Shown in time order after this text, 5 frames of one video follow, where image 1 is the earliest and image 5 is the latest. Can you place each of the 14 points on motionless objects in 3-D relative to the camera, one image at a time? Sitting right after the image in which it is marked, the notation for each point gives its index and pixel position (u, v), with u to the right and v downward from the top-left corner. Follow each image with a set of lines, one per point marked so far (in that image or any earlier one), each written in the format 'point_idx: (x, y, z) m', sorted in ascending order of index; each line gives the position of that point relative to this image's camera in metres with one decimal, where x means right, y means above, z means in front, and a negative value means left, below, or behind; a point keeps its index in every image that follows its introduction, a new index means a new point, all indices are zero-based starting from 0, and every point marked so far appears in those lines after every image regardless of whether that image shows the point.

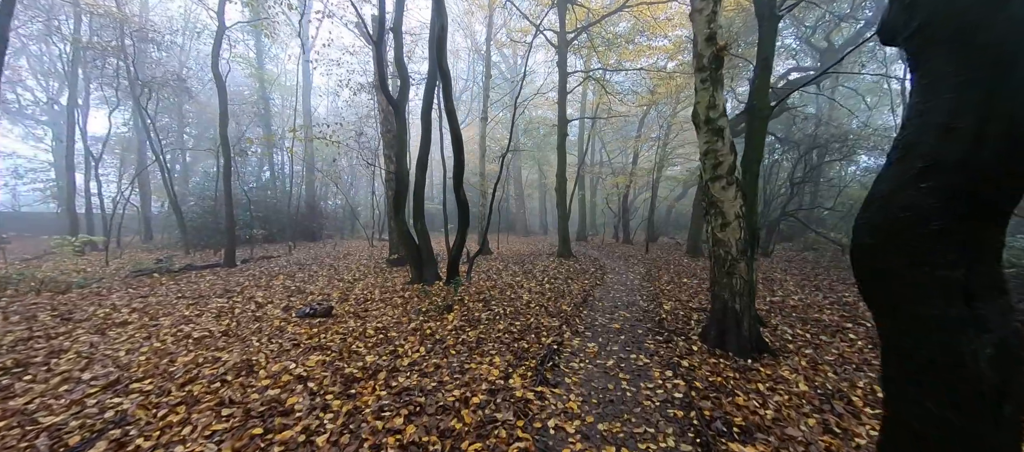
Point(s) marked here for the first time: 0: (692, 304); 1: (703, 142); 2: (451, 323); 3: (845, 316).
0: (+3.6, -1.6, +6.7) m
1: (+2.5, +1.1, +4.4) m
2: (-1.0, -1.5, +5.3) m
3: (+6.2, -1.7, +6.2) m
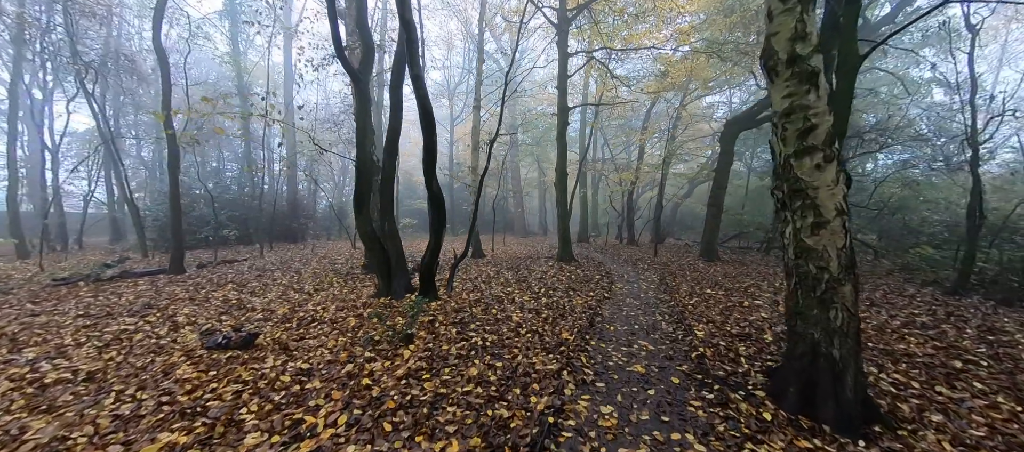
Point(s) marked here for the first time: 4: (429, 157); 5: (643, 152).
0: (+3.4, -1.6, +5.2) m
1: (+2.2, +1.1, +2.8) m
2: (-1.2, -1.6, +3.7) m
3: (+5.9, -1.7, +4.7) m
4: (-1.4, +1.1, +5.5) m
5: (+7.6, +4.3, +19.5) m
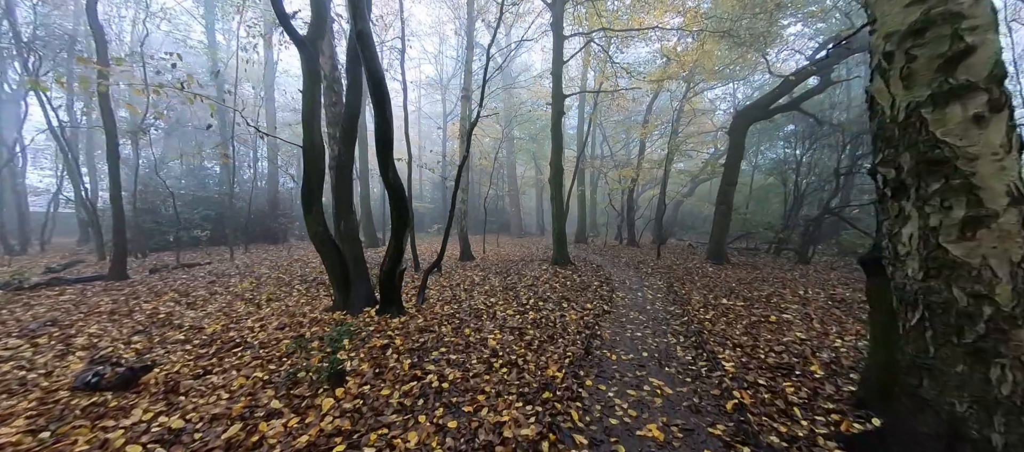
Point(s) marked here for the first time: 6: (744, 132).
0: (+3.1, -1.6, +4.0) m
1: (+1.9, +1.1, +1.7) m
2: (-1.5, -1.5, +2.6) m
3: (+5.6, -1.7, +3.5) m
4: (-1.7, +1.1, +4.4) m
5: (+7.2, +4.3, +18.4) m
6: (+8.6, +3.5, +12.5) m
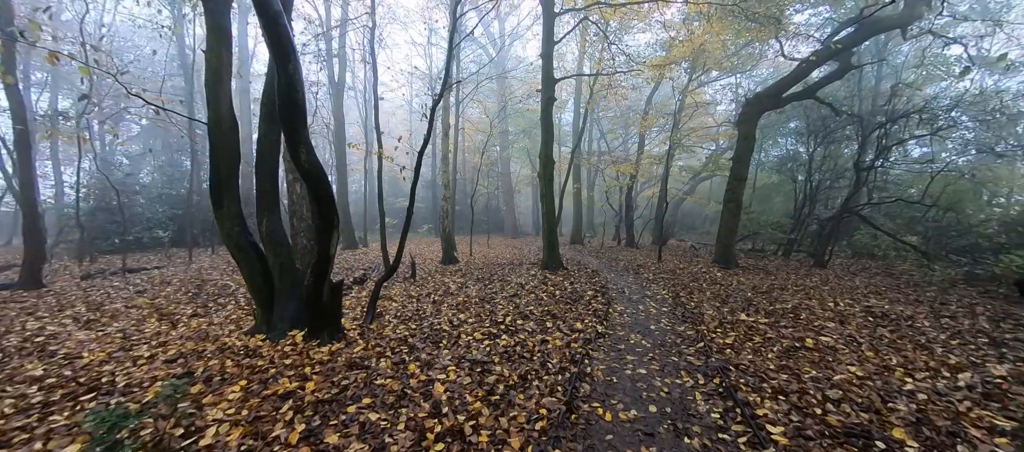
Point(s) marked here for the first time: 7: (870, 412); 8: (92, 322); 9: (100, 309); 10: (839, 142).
0: (+2.6, -1.6, +2.9) m
1: (+1.5, +1.1, +0.5) m
2: (-1.9, -1.5, +1.4) m
3: (+5.2, -1.7, +2.4) m
4: (-2.1, +1.1, +3.2) m
5: (+6.8, +4.3, +17.2) m
6: (+8.2, +3.5, +11.3) m
7: (+3.1, -1.6, +2.9) m
8: (-6.9, -1.6, +5.5) m
9: (-7.6, -1.5, +6.2) m
10: (+13.4, +3.5, +13.7) m
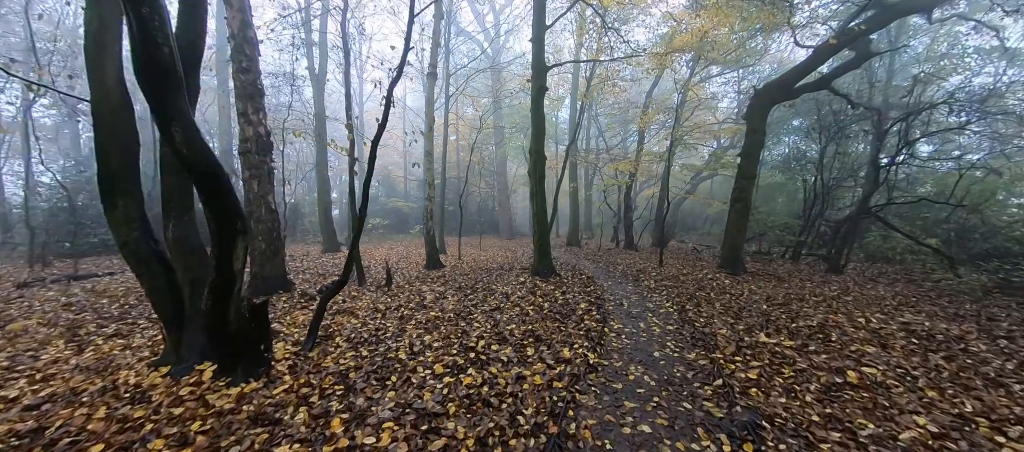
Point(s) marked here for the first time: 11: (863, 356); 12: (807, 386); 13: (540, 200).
0: (+2.3, -1.6, +2.0) m
1: (+1.2, +1.0, -0.4) m
2: (-2.2, -1.6, +0.5) m
3: (+4.9, -1.7, +1.5) m
4: (-2.5, +1.0, +2.3) m
5: (+6.4, +4.2, +16.3) m
6: (+7.8, +3.4, +10.4) m
7: (+2.8, -1.7, +2.0) m
8: (-7.2, -1.6, +4.6) m
9: (-7.9, -1.6, +5.2) m
10: (+13.1, +3.4, +12.9) m
11: (+4.3, -1.6, +4.1) m
12: (+3.0, -1.6, +3.4) m
13: (+0.8, +0.7, +9.1) m
